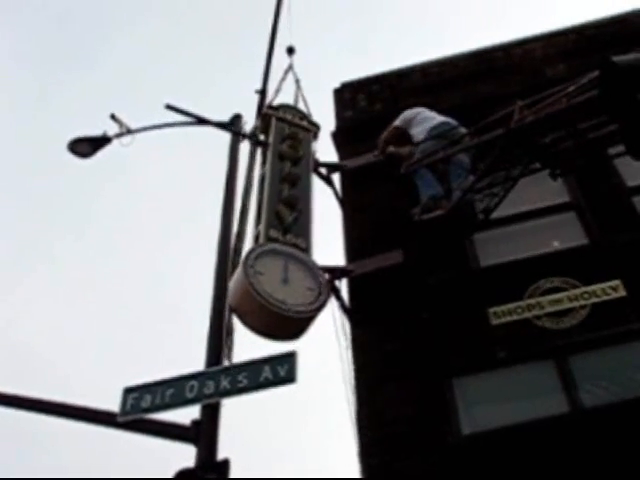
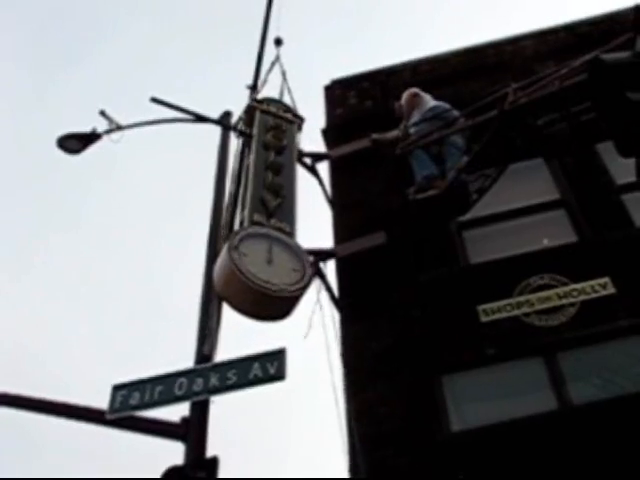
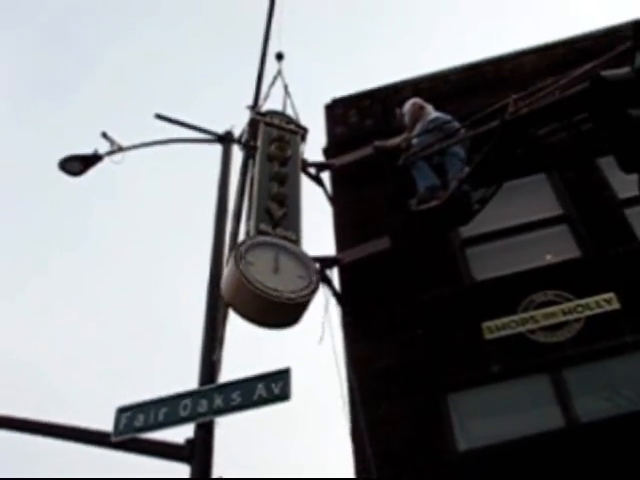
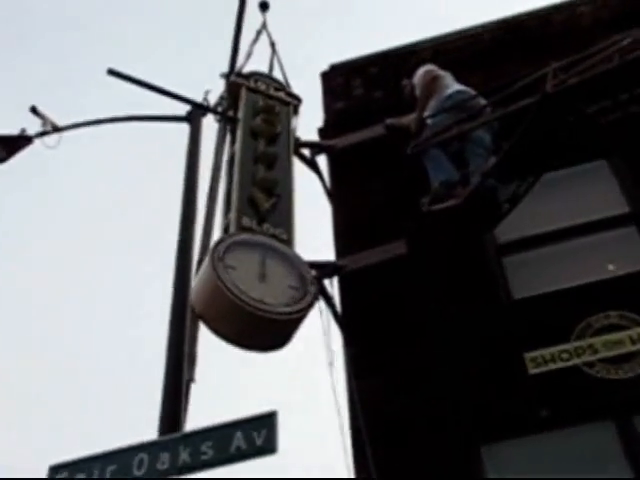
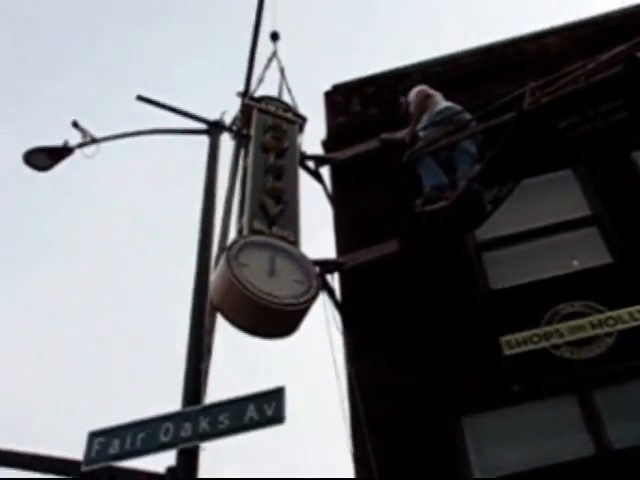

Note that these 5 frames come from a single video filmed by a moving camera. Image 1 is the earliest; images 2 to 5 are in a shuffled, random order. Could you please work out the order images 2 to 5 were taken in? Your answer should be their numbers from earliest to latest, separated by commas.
2, 3, 5, 4
